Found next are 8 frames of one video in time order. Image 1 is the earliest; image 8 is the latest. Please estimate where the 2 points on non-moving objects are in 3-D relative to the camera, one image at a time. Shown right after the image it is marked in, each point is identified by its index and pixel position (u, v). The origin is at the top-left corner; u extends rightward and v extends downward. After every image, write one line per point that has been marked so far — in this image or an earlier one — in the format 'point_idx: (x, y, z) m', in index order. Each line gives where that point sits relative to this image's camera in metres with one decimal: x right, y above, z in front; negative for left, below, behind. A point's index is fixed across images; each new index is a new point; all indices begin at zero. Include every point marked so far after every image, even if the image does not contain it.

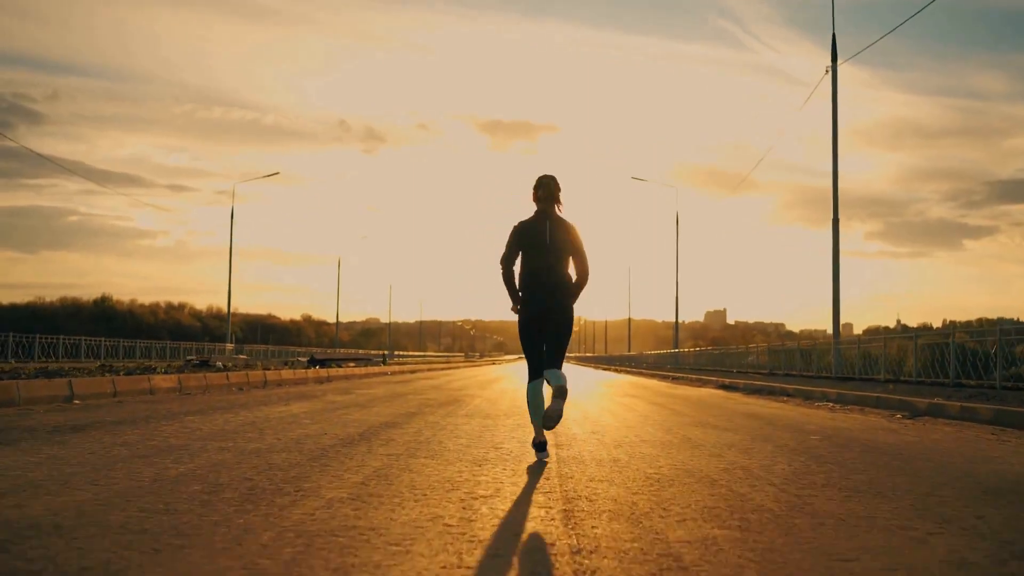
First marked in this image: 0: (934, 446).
0: (+3.6, -1.4, +8.7) m
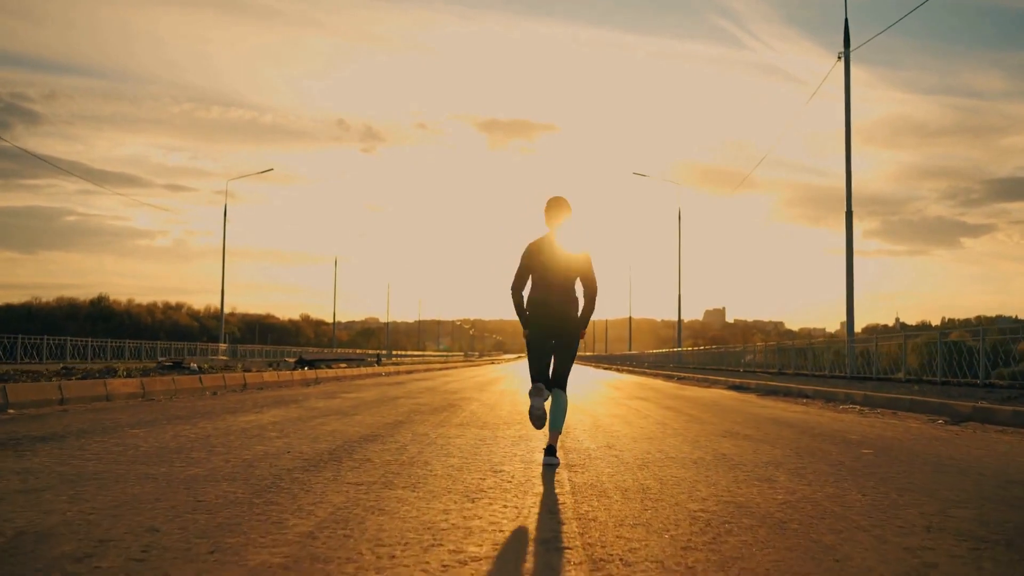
0: (+3.6, -1.3, +7.7) m
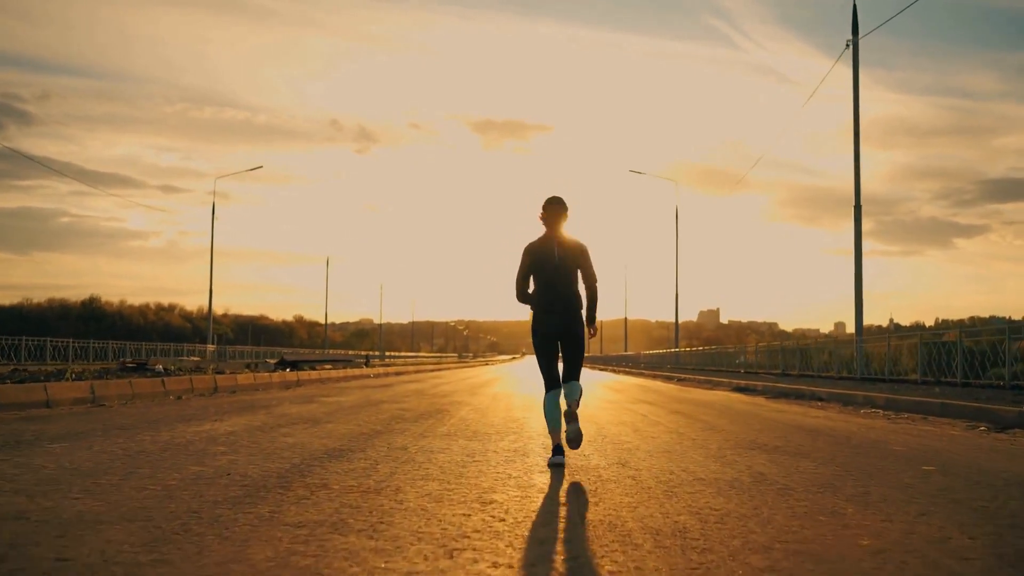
0: (+3.6, -1.2, +6.8) m
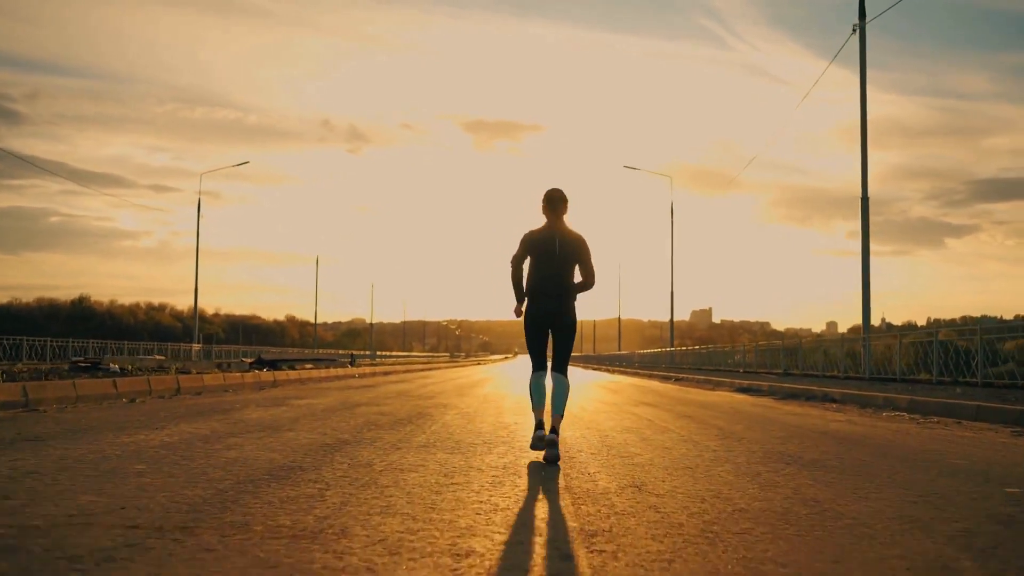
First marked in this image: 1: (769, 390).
0: (+3.5, -1.2, +5.8) m
1: (+5.1, -2.0, +20.2) m
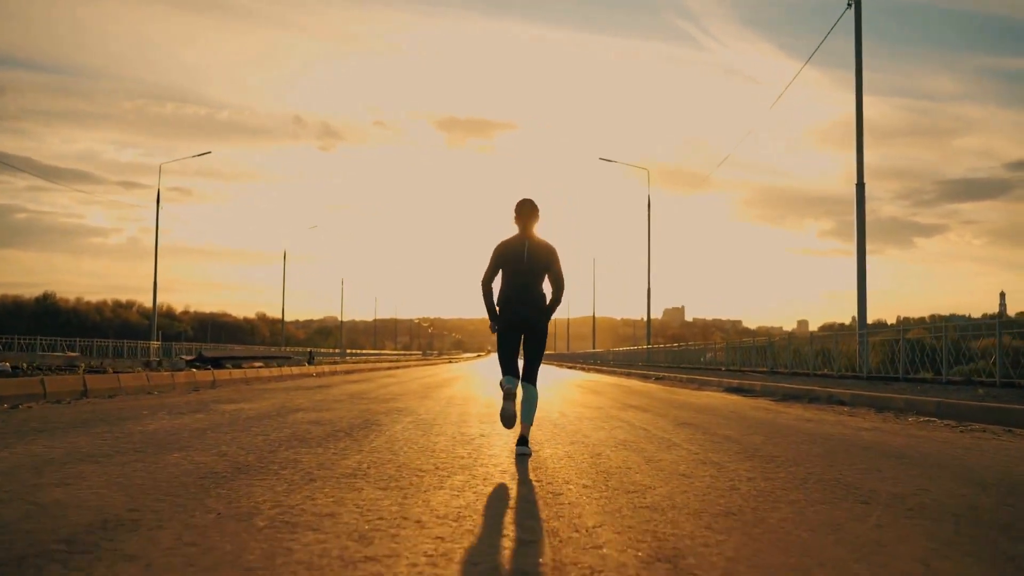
0: (+3.3, -1.0, +4.4) m
1: (+4.5, -1.9, +18.8) m
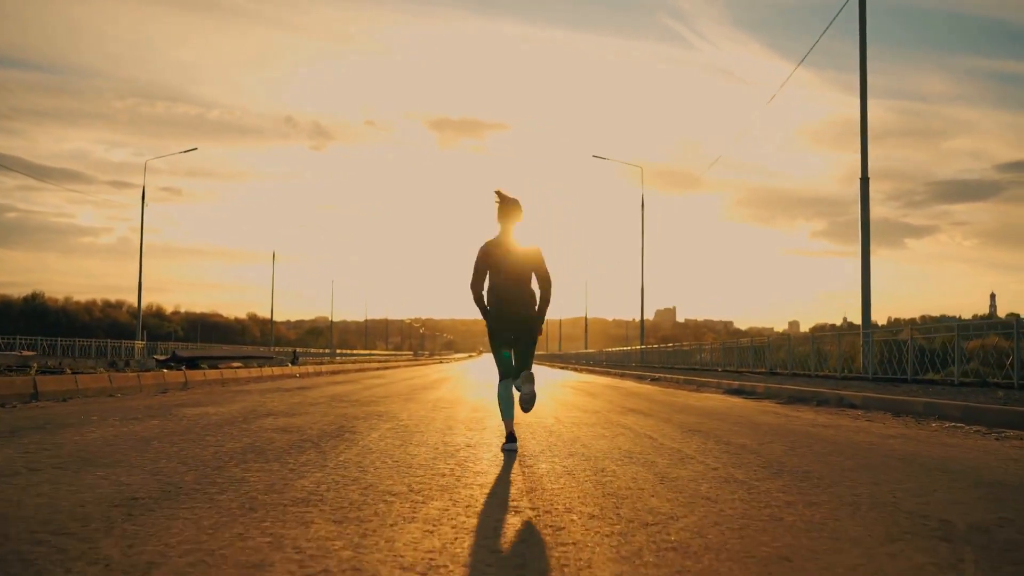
0: (+3.3, -1.0, +3.7) m
1: (+4.4, -1.9, +18.1) m
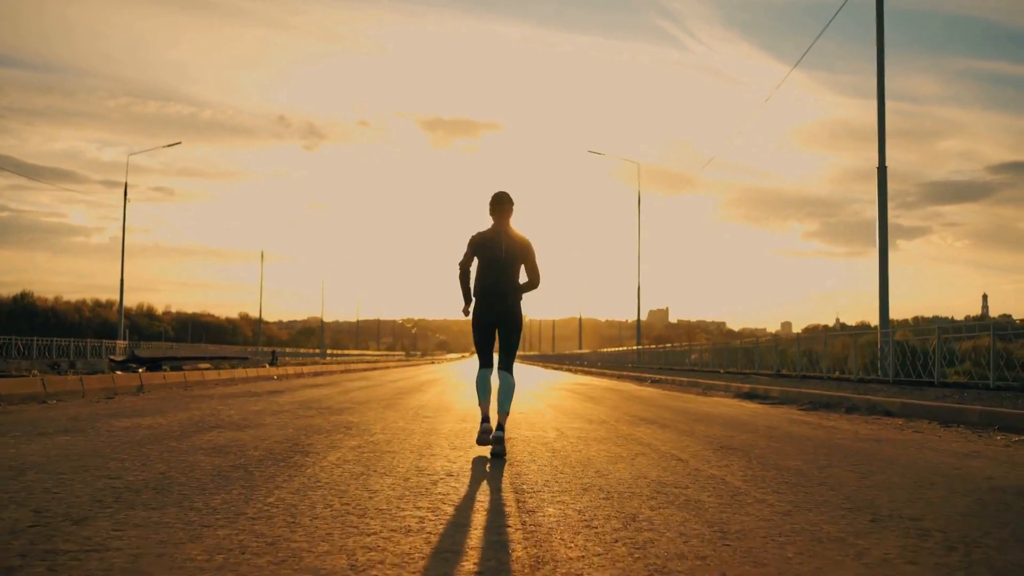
0: (+3.3, -0.9, +2.5) m
1: (+4.3, -1.8, +16.9) m
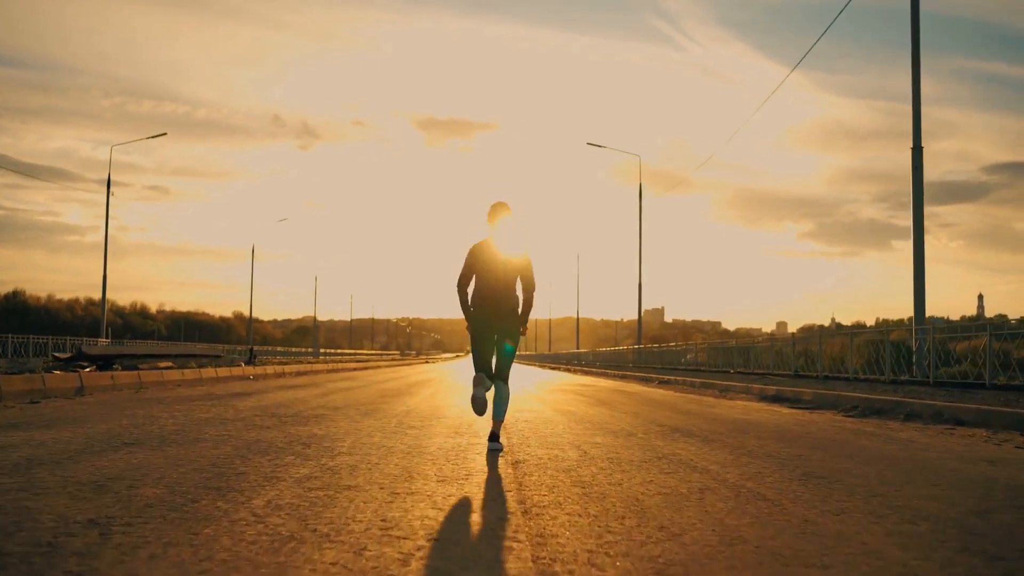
0: (+3.4, -0.8, +1.0) m
1: (+4.2, -1.7, +15.4) m
